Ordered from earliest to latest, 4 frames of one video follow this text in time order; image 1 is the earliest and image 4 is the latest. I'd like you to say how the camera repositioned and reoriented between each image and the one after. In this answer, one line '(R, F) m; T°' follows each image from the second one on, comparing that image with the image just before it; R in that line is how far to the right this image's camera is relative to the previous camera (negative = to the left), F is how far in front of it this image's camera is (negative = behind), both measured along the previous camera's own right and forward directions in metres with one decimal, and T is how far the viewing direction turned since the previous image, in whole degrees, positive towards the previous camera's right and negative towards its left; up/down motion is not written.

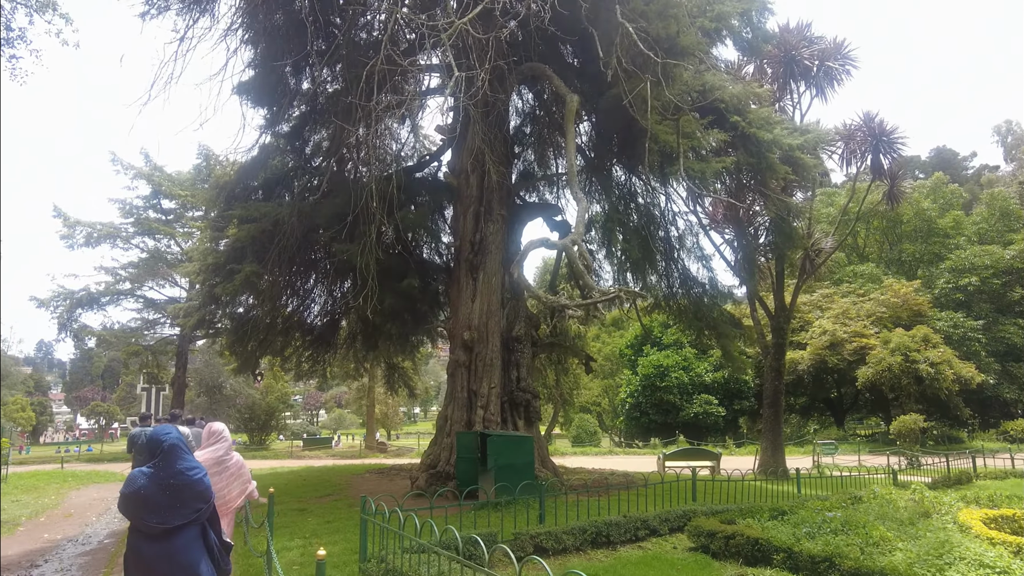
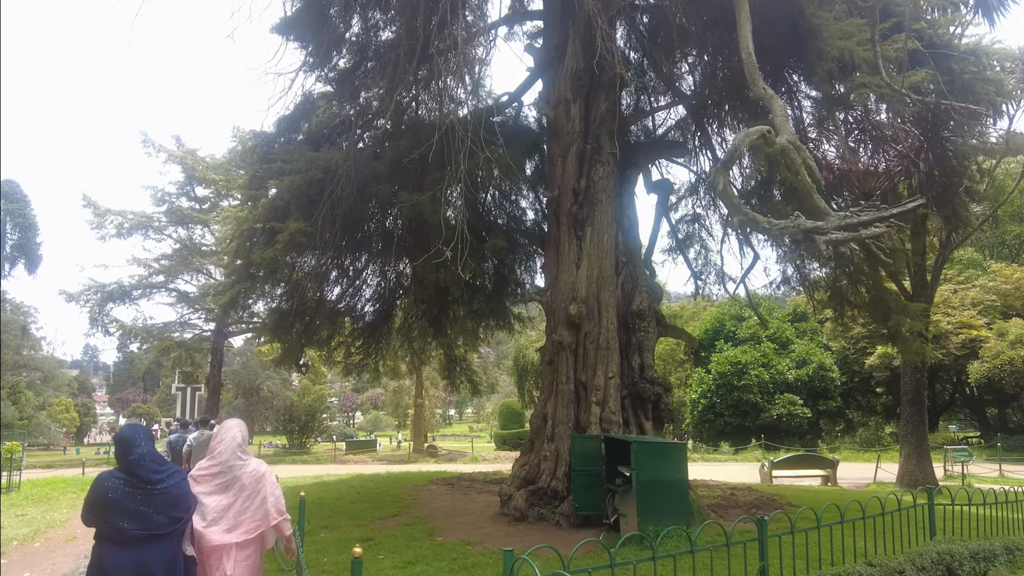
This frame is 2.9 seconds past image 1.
(-1.1, +2.5) m; -3°
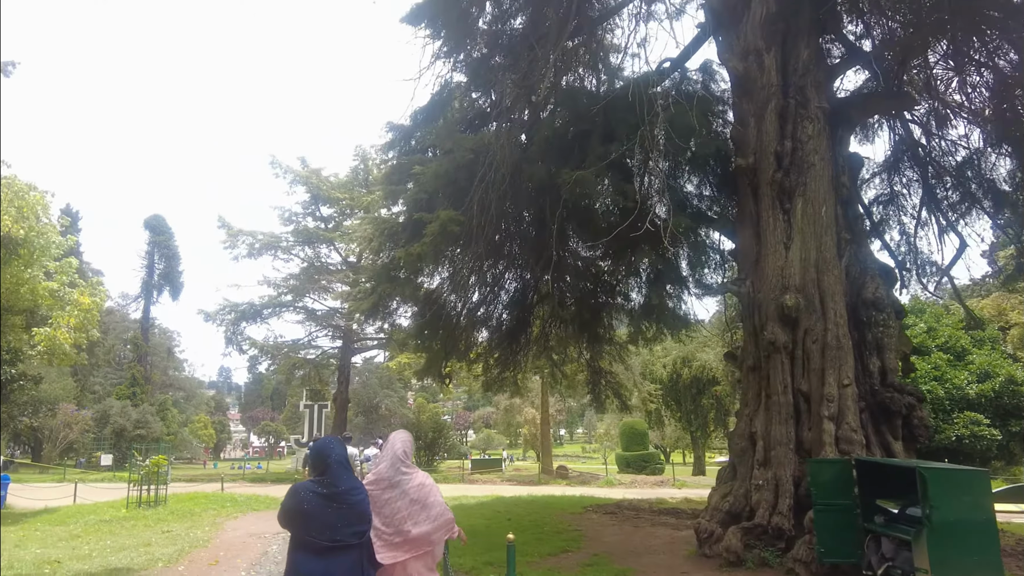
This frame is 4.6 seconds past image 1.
(-0.9, +1.3) m; -9°
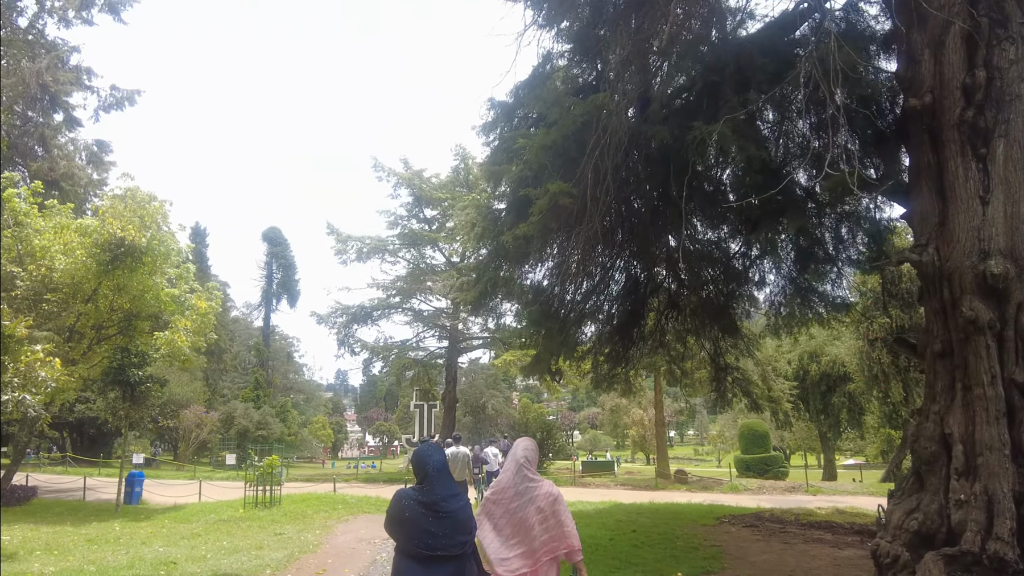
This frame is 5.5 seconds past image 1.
(-0.2, +0.9) m; -9°
